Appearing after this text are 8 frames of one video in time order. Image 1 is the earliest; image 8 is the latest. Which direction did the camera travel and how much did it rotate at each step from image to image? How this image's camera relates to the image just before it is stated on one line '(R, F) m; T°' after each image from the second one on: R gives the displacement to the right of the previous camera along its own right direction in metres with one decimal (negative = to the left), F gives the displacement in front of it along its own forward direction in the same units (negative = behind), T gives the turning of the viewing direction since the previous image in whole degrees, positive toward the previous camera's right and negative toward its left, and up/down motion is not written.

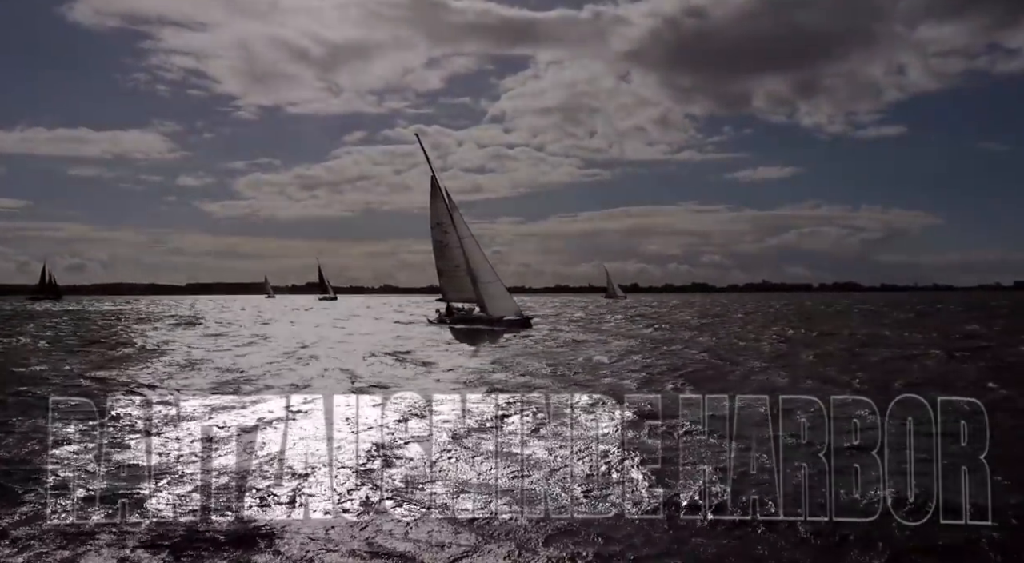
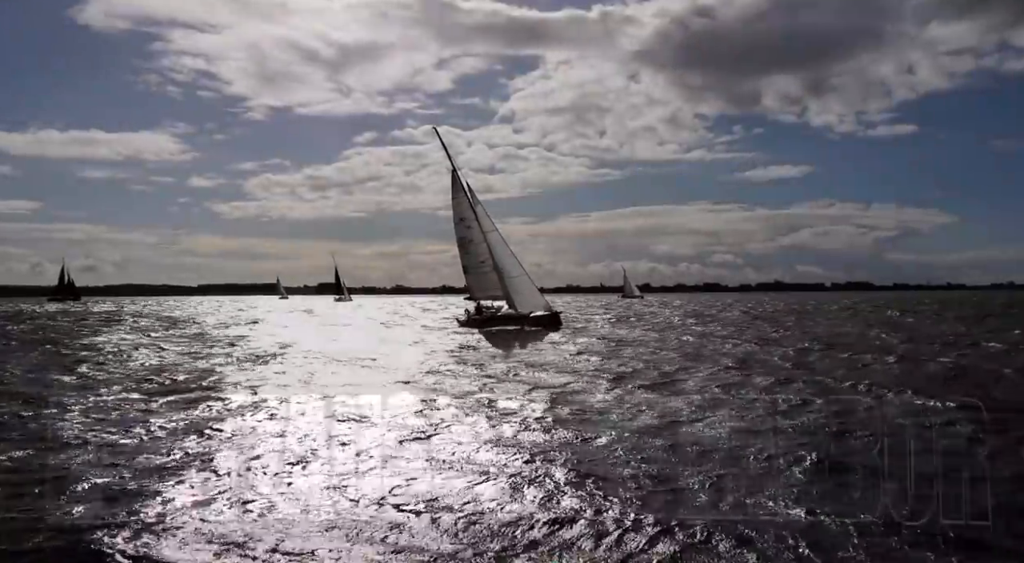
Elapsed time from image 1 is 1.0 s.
(-1.1, +2.5) m; -1°
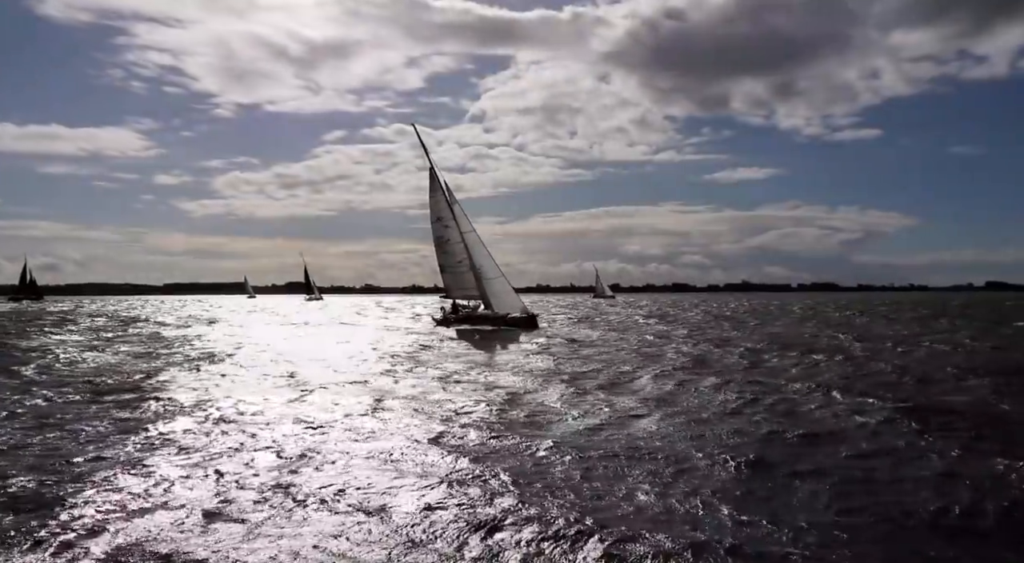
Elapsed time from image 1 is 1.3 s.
(+0.2, -1.2) m; +2°
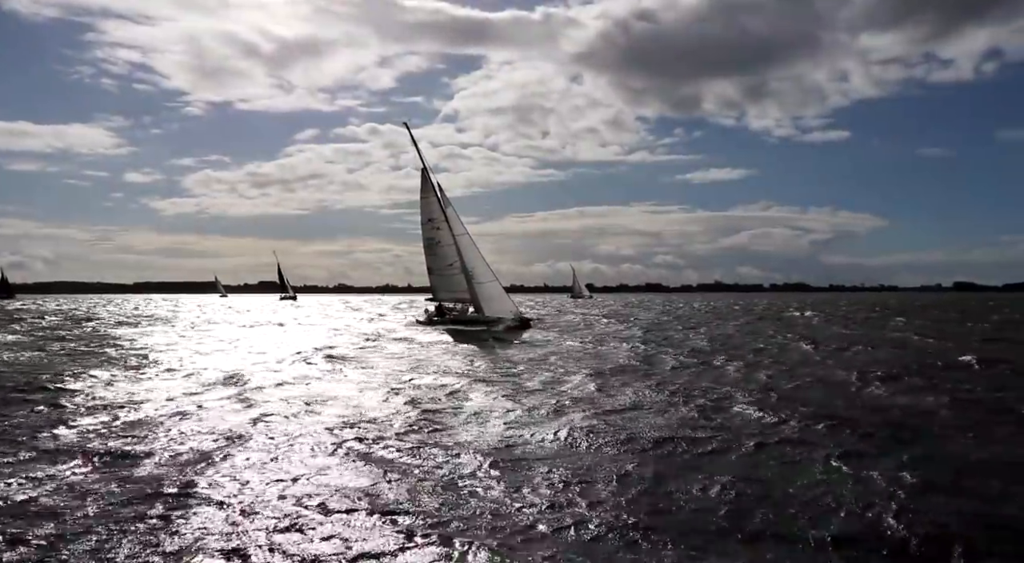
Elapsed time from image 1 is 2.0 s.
(-0.2, -2.9) m; +2°
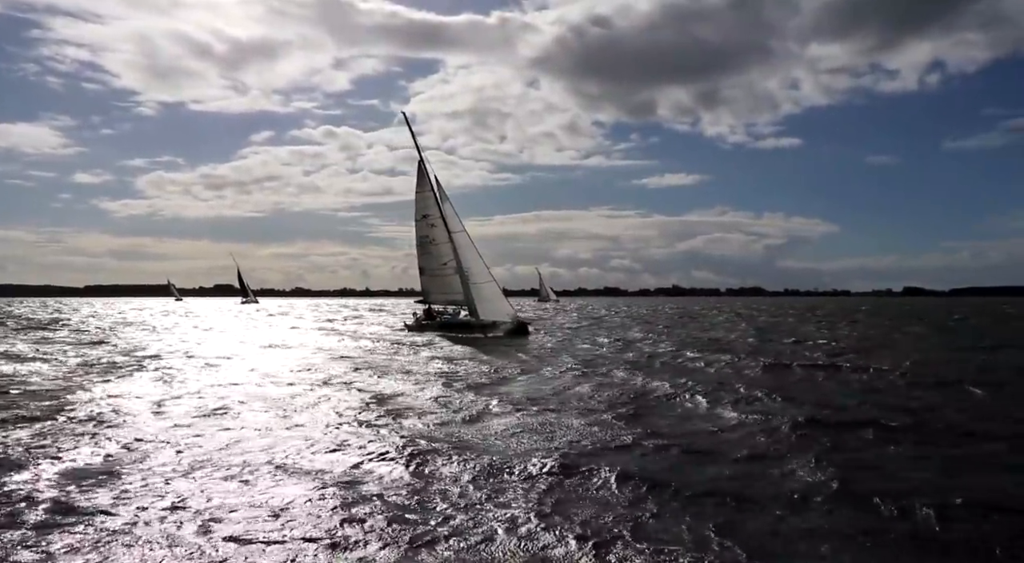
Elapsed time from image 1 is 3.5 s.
(-1.7, -1.0) m; +3°
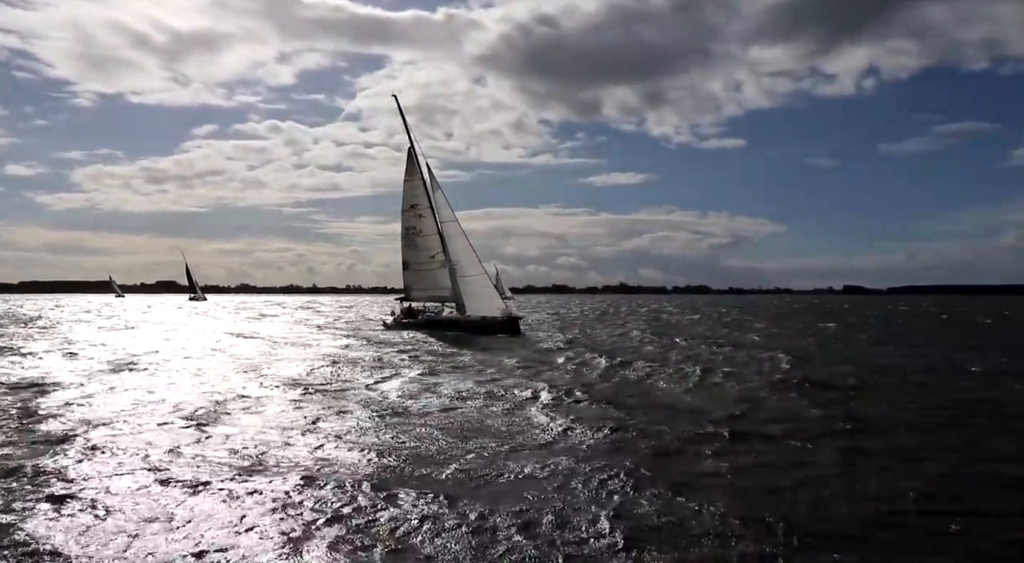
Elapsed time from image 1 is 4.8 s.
(-1.0, -4.3) m; +4°
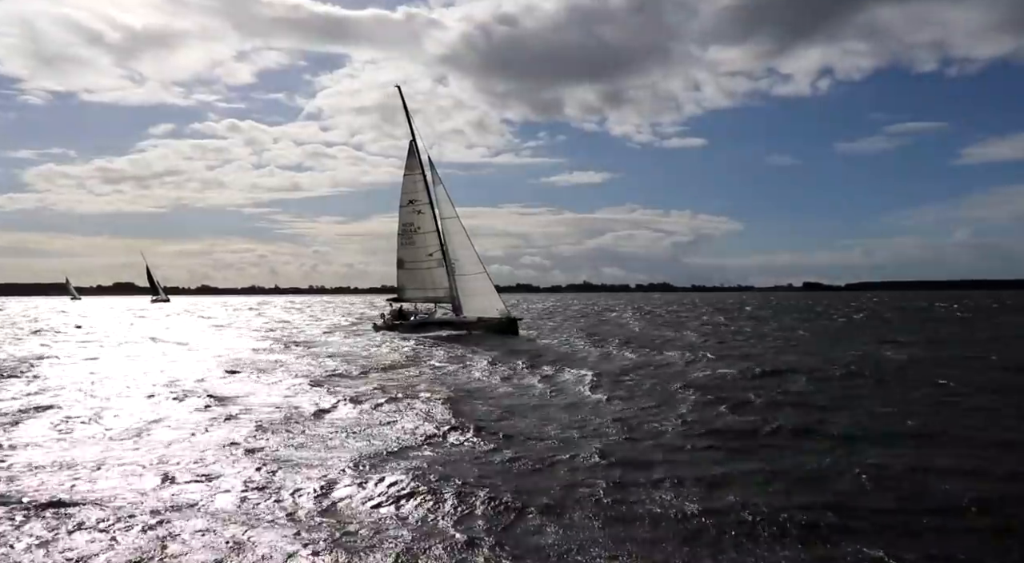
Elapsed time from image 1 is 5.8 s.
(-0.3, -2.4) m; +3°
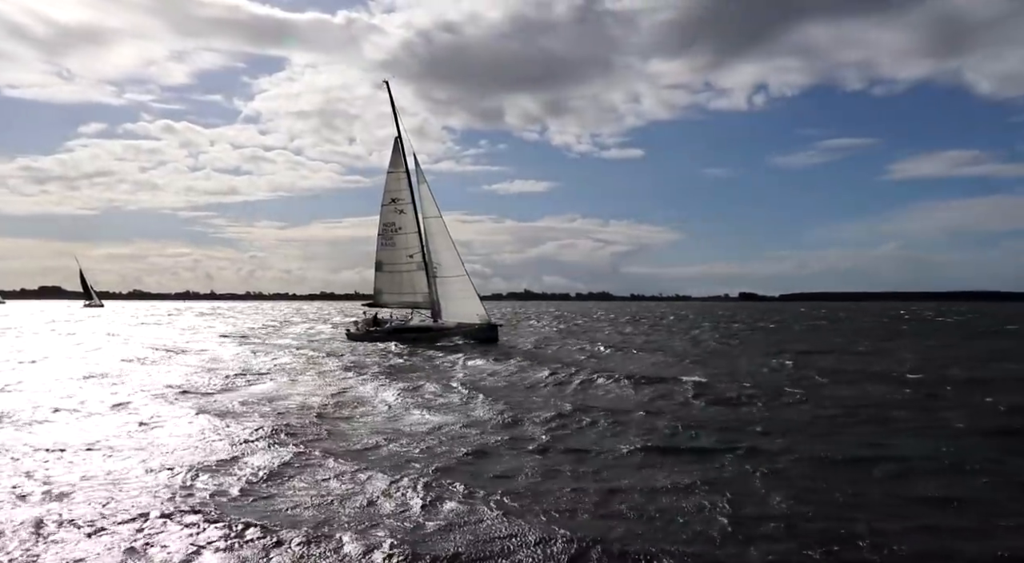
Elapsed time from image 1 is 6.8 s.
(-1.0, -2.1) m; +5°
